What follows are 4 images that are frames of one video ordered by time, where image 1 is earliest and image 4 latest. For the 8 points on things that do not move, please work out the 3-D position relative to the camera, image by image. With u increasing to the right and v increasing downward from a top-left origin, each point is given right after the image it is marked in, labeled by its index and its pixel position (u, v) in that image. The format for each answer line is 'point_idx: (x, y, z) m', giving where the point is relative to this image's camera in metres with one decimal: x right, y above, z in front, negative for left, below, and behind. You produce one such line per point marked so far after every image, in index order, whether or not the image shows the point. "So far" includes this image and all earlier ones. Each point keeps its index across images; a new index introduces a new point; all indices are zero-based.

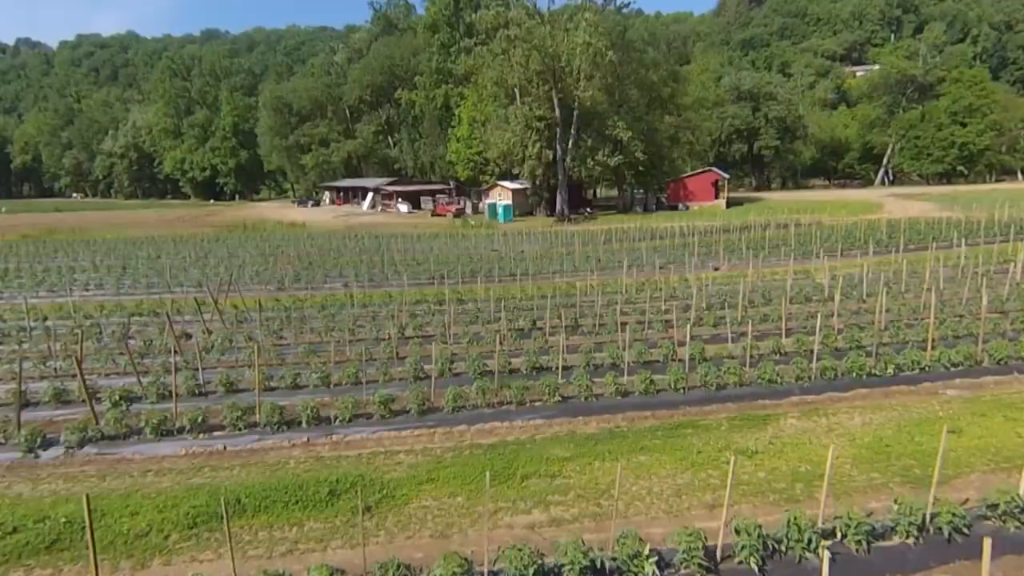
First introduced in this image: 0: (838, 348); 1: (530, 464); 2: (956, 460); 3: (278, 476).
0: (+7.1, -1.3, +15.6) m
1: (+0.3, -2.6, +10.4) m
2: (+6.1, -2.4, +9.9) m
3: (-3.4, -2.7, +10.4) m
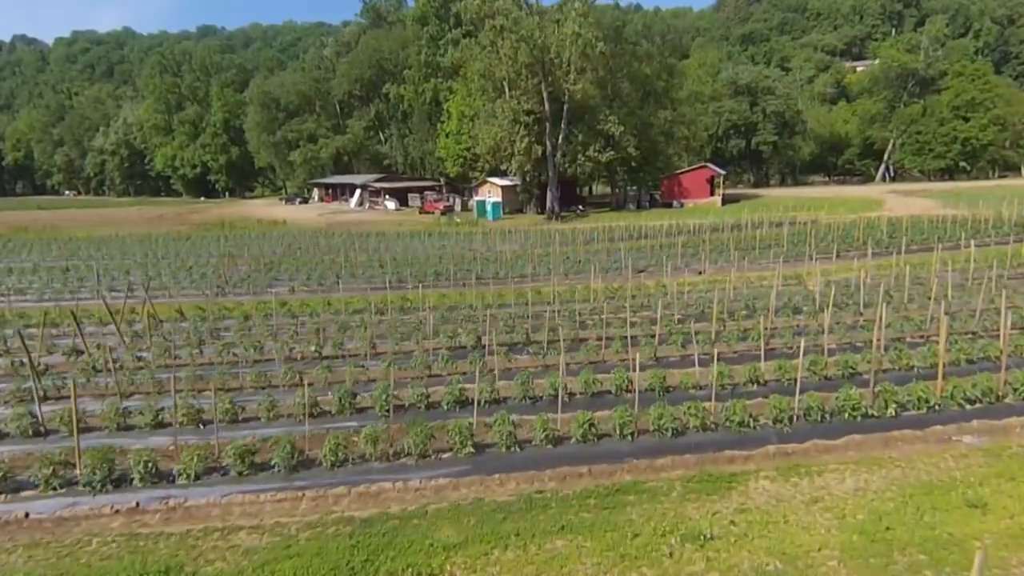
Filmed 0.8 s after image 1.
0: (+5.7, -1.6, +12.8) m
1: (-1.2, -2.8, +7.6) m
2: (+4.7, -2.7, +7.2) m
3: (-4.8, -3.0, +7.7) m
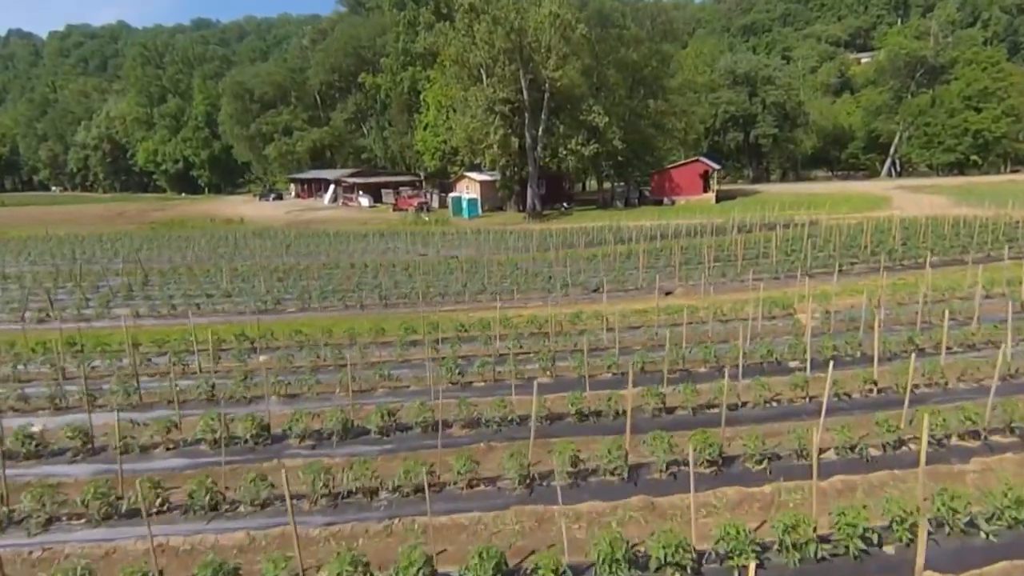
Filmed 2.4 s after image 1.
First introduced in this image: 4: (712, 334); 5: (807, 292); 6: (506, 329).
0: (+2.9, -2.4, +6.7) m
1: (-4.0, -3.7, +1.6) m
2: (+1.9, -3.5, +1.0) m
3: (-7.6, -3.9, +1.6) m
4: (+4.2, -0.9, +15.5) m
5: (+8.0, -0.1, +19.4) m
6: (-0.3, -1.0, +16.8) m
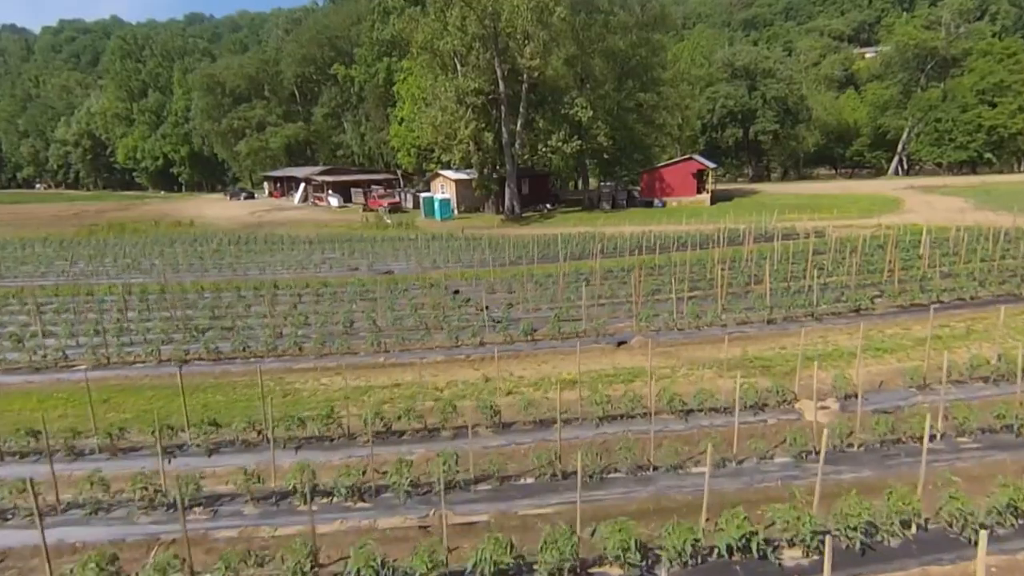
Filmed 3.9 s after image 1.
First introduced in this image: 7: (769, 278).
0: (+0.4, -3.5, +0.4) m
1: (-6.5, -4.8, -4.8) m
2: (-0.7, -4.6, -5.3) m
3: (-10.2, -4.9, -4.7) m
4: (+1.7, -2.0, +9.1) m
5: (+5.5, -1.1, +13.0) m
6: (-2.8, -2.0, +10.5) m
7: (+6.9, +0.3, +19.6) m
